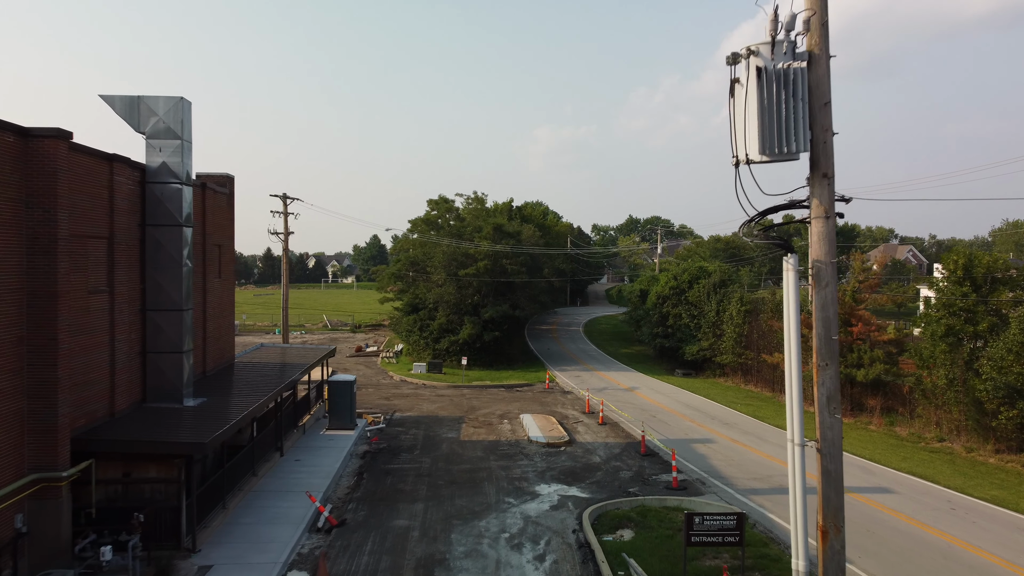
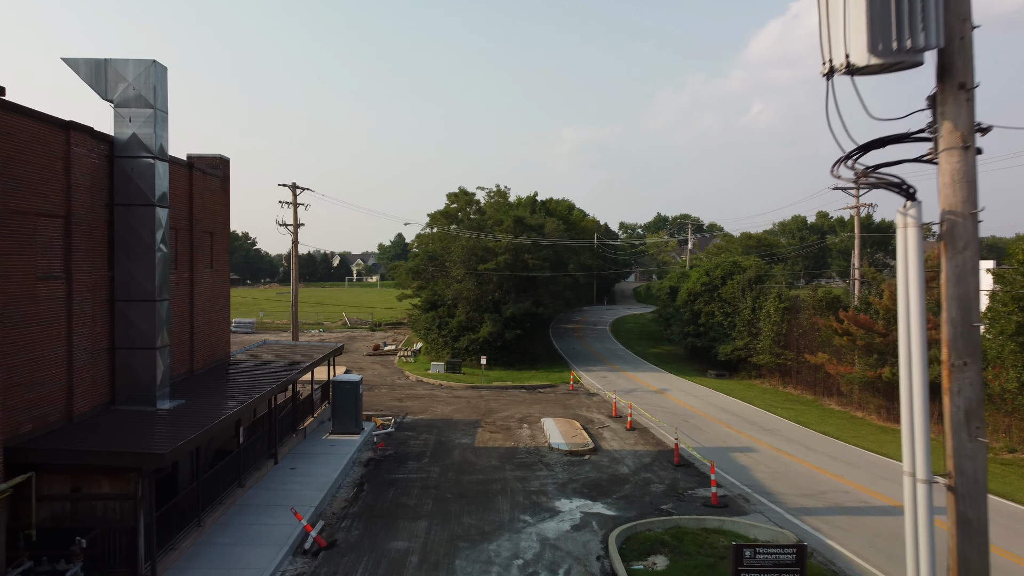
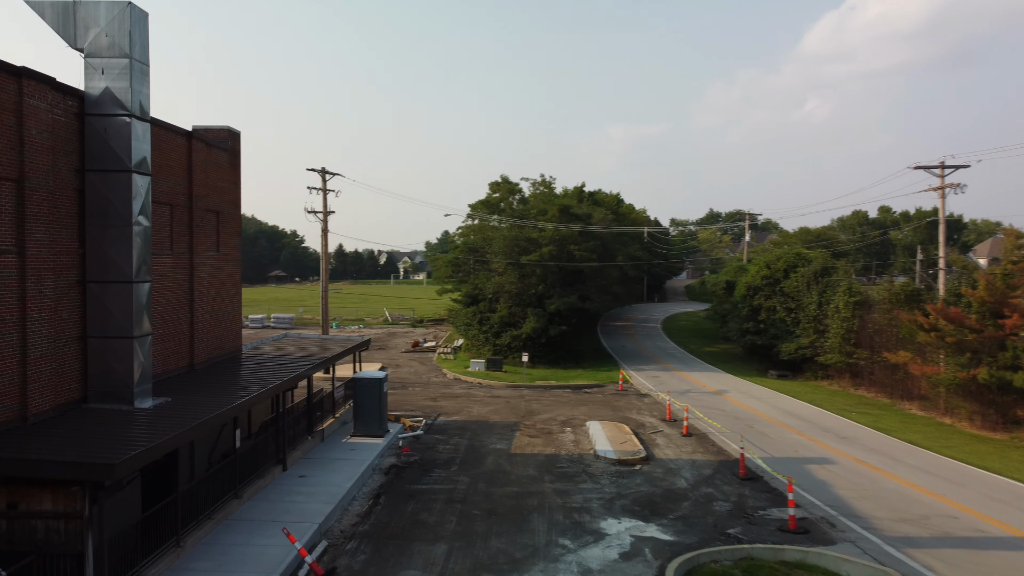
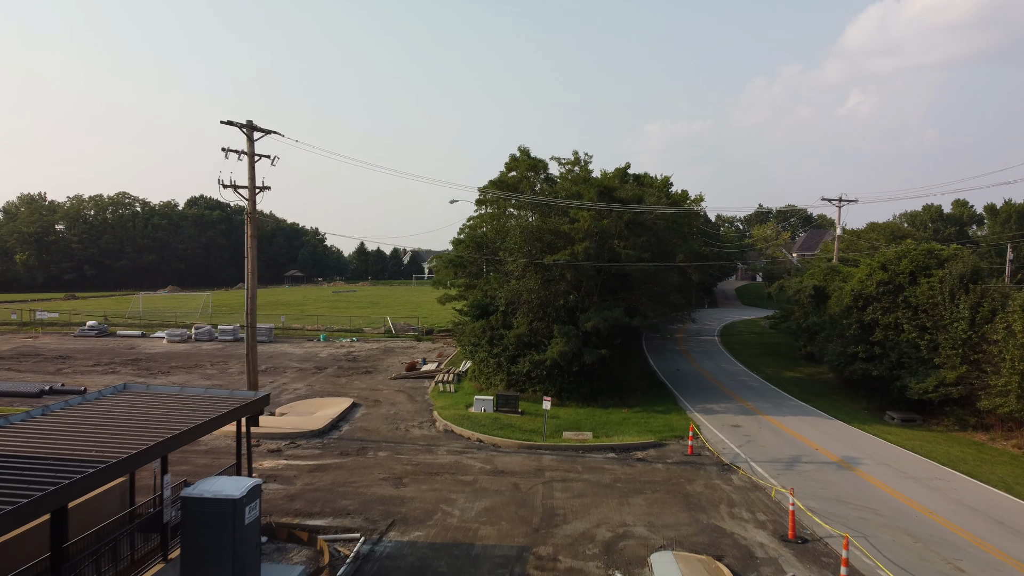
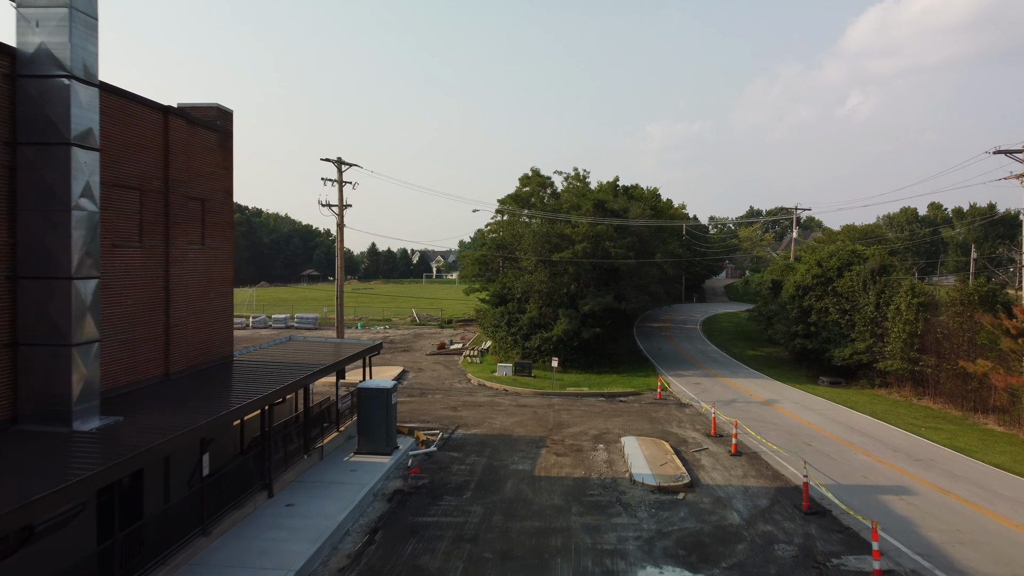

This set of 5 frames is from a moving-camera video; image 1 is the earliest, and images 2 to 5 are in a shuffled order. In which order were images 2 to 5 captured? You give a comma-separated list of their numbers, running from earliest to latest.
2, 3, 5, 4
